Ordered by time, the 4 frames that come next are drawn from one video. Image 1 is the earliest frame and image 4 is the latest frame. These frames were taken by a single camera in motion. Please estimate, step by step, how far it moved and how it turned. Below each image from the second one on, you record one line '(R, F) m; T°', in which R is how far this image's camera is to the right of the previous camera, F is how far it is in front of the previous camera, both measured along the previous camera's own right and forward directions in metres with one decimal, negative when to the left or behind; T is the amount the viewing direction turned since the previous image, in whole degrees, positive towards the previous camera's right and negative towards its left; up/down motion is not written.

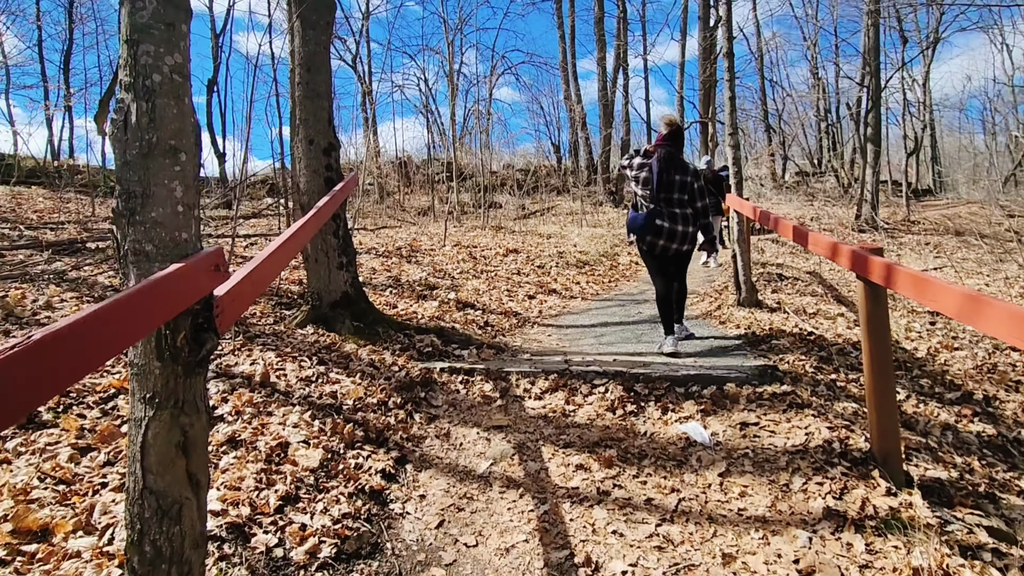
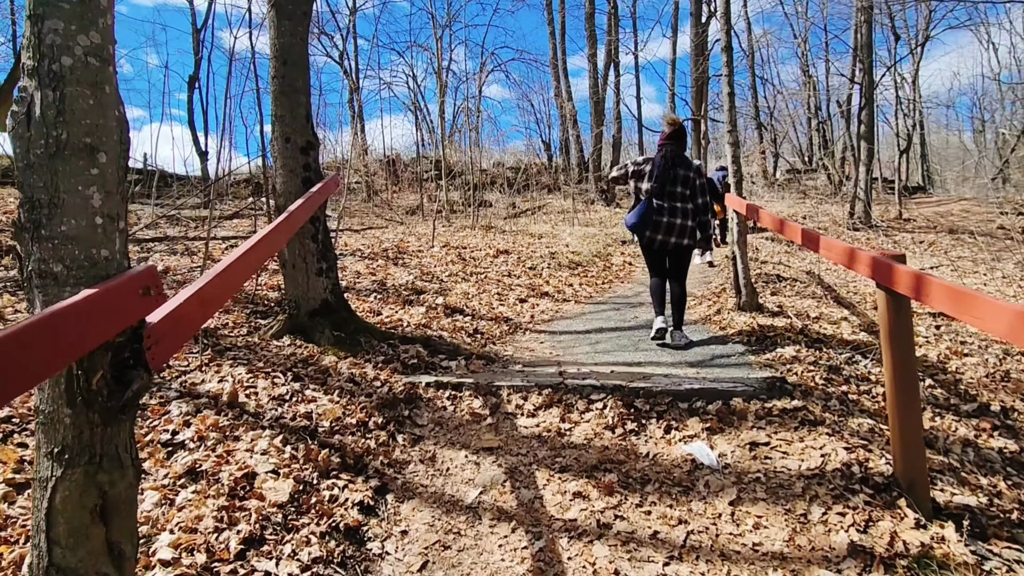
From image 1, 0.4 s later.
(0.0, +0.3) m; +1°
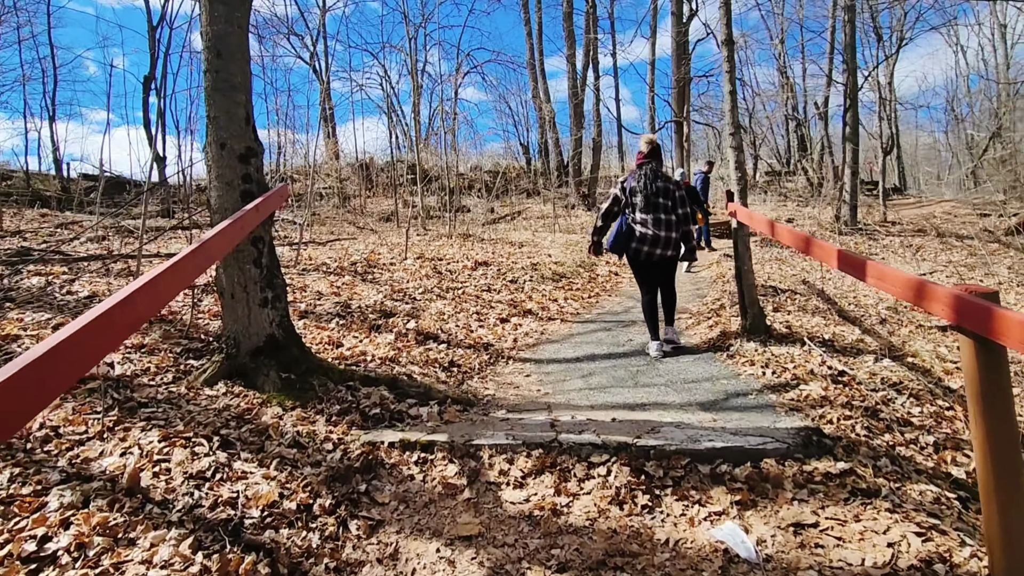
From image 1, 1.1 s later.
(0.0, +0.7) m; +2°
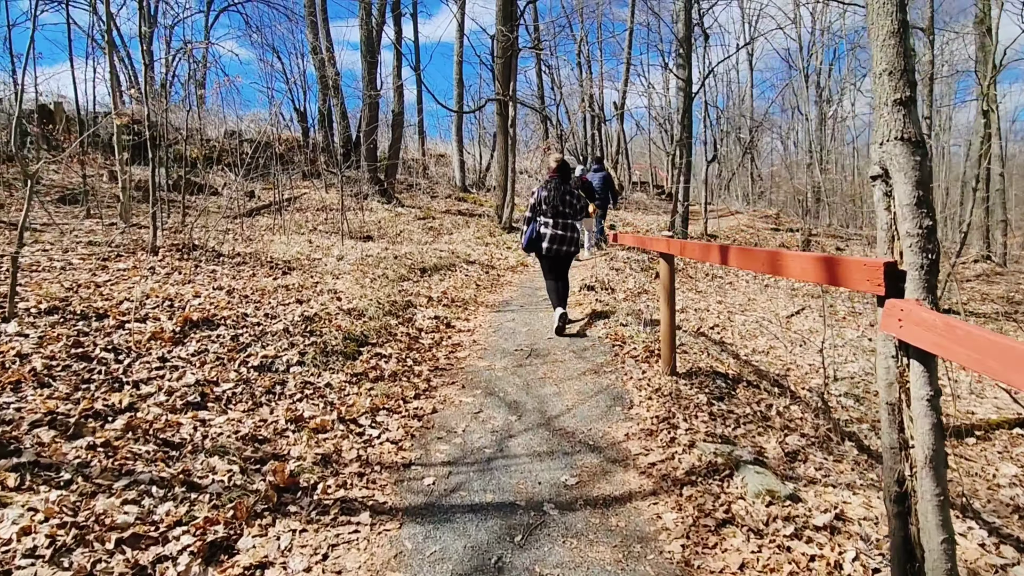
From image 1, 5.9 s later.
(+0.2, +4.0) m; +21°
